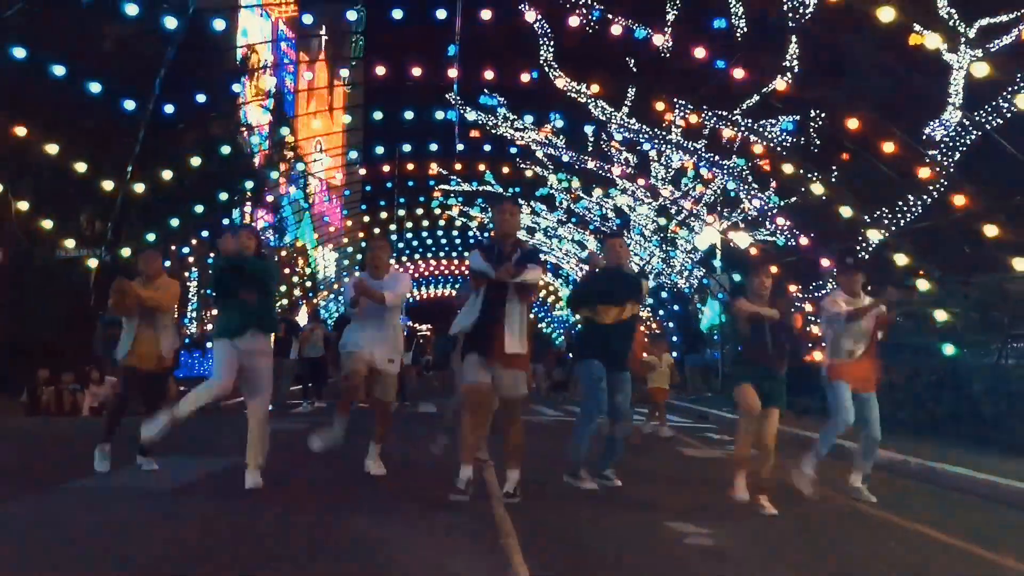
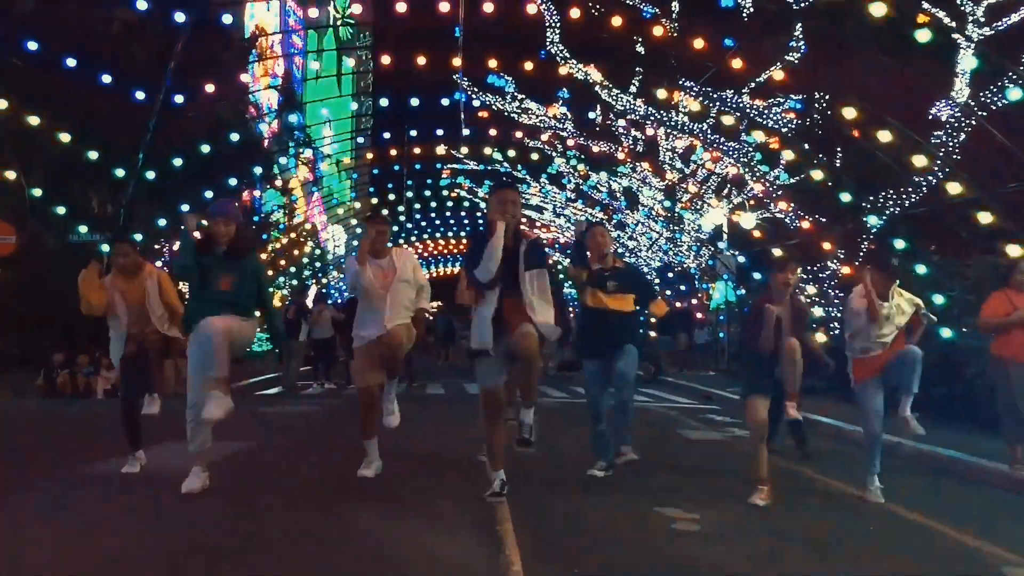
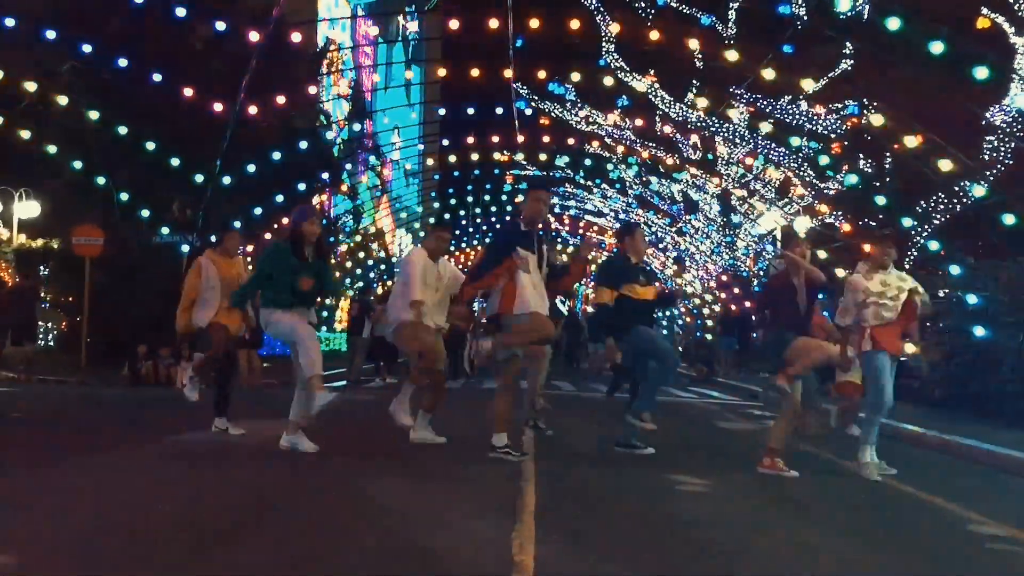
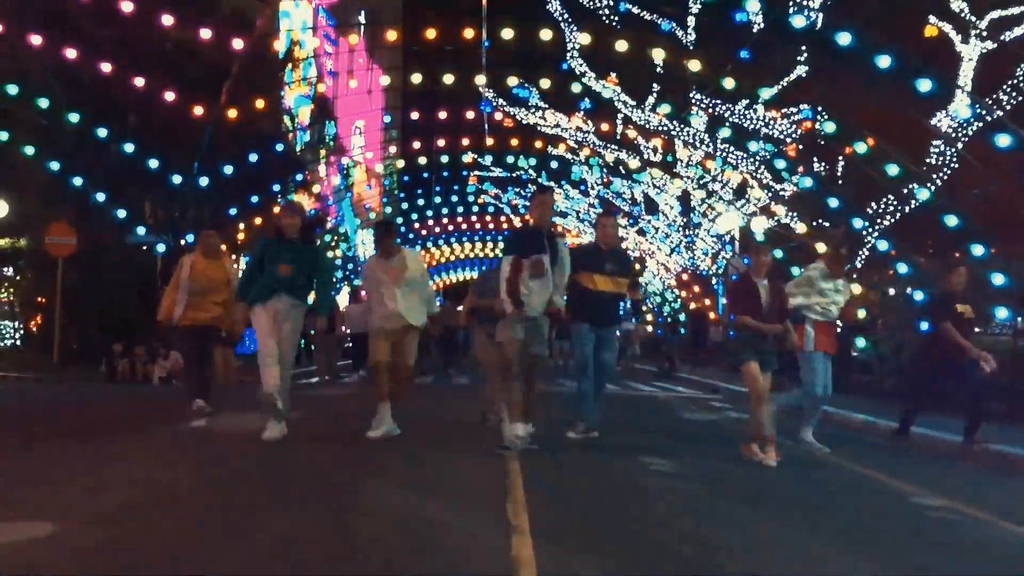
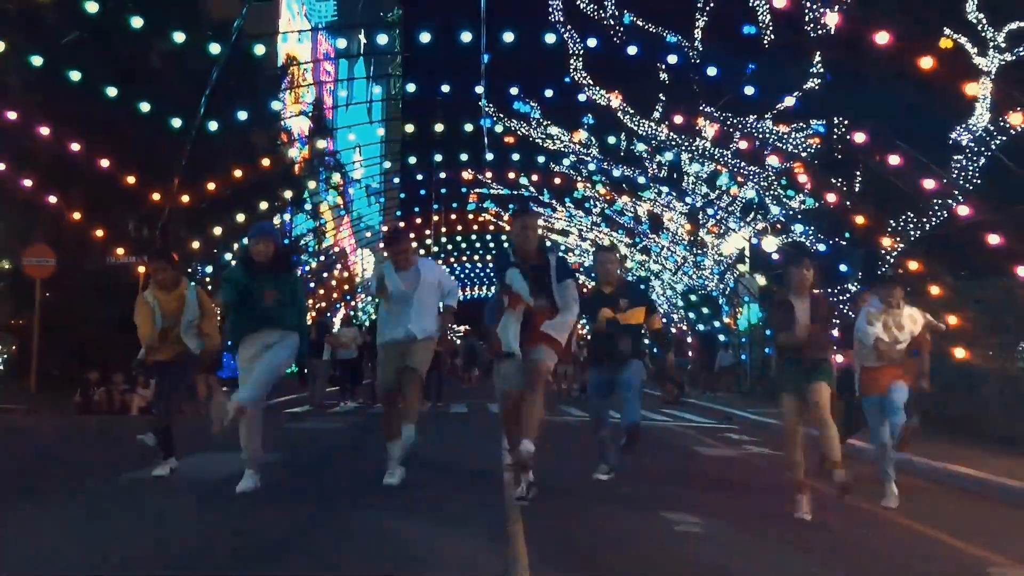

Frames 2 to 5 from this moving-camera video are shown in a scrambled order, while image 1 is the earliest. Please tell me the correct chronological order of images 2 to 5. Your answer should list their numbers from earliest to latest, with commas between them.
3, 2, 5, 4
